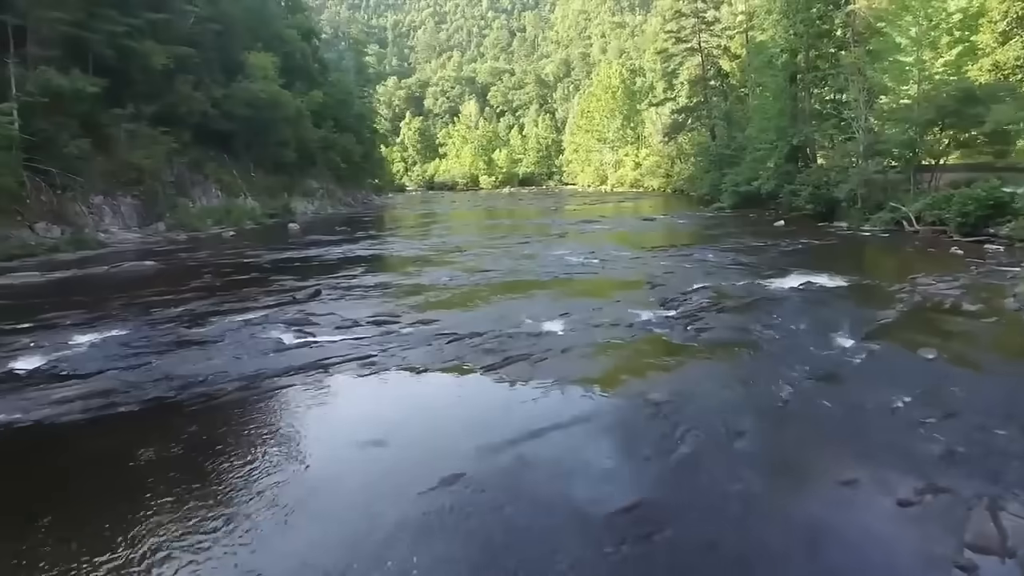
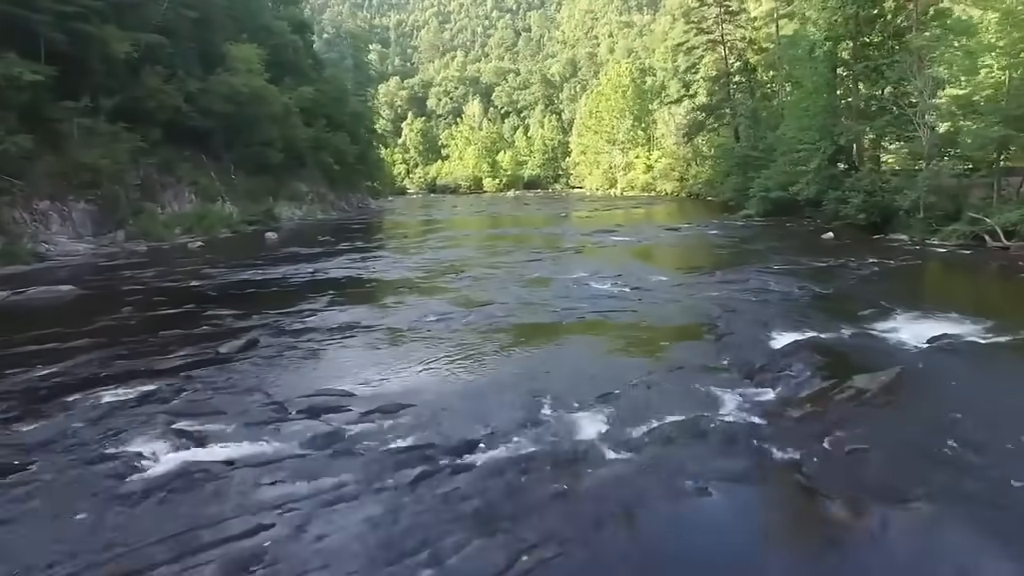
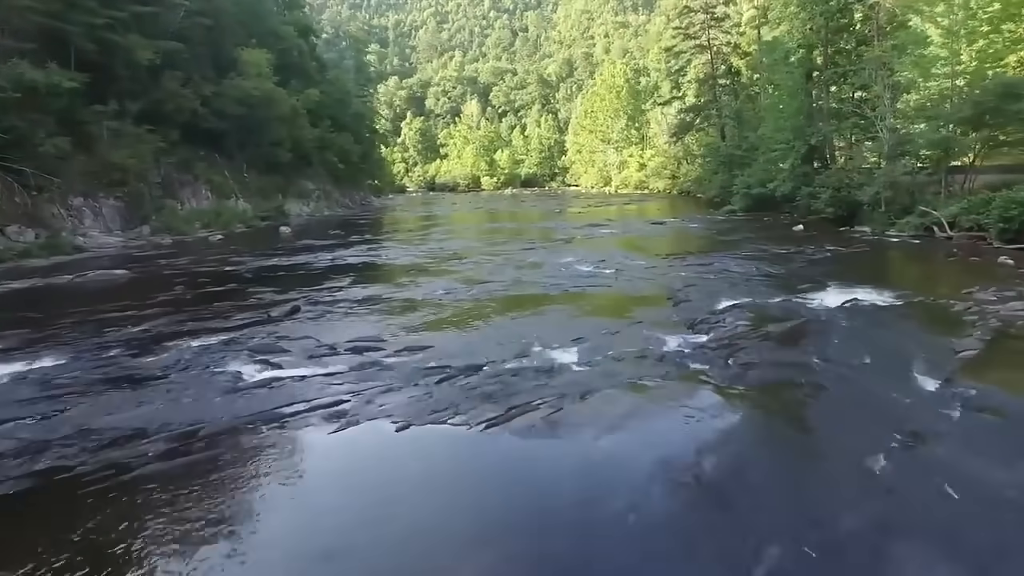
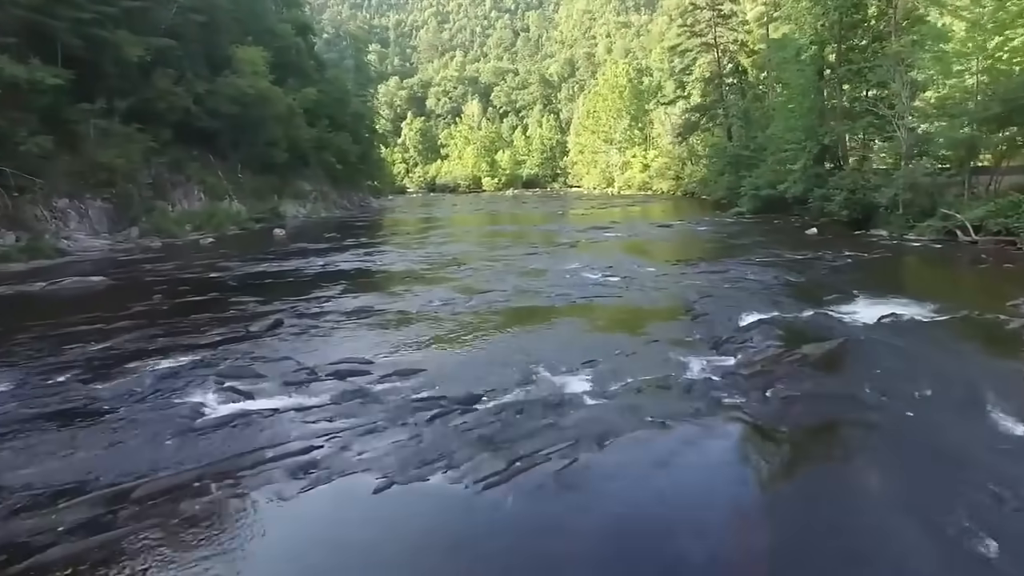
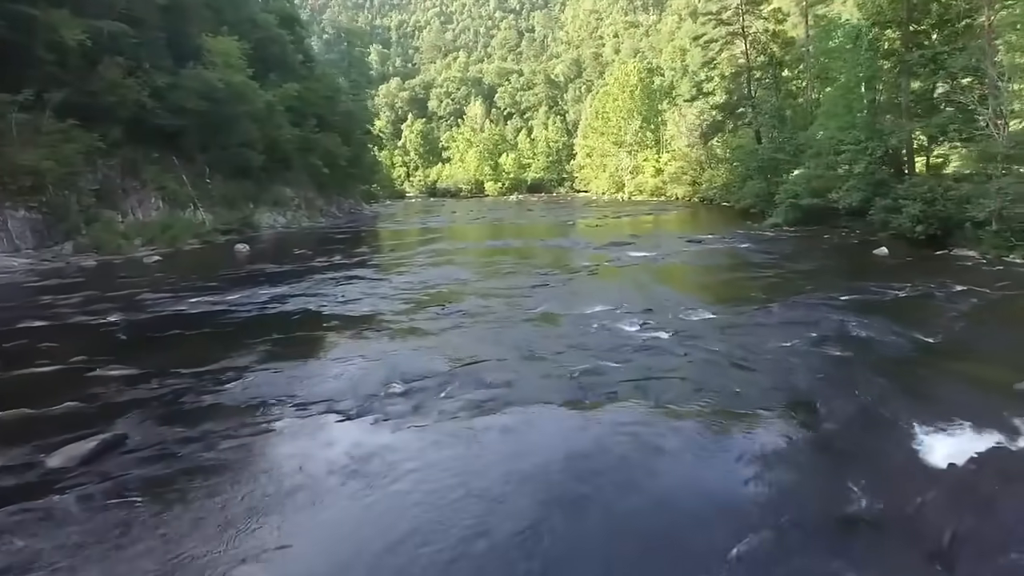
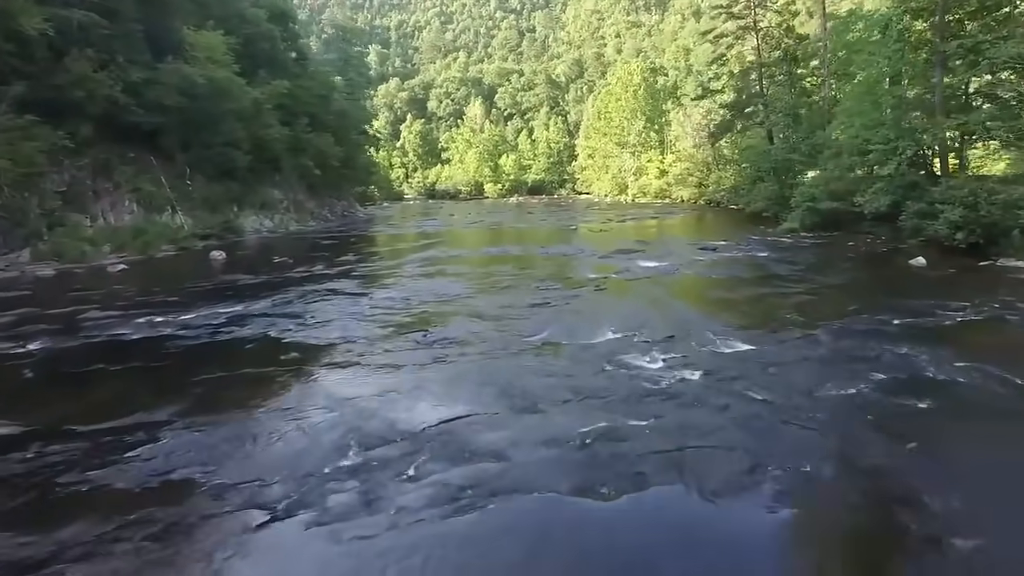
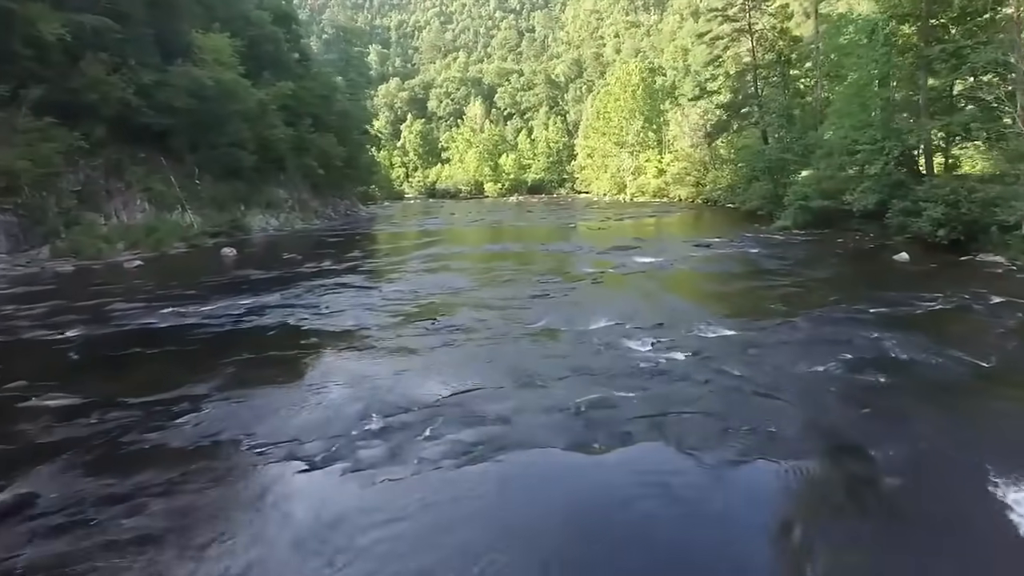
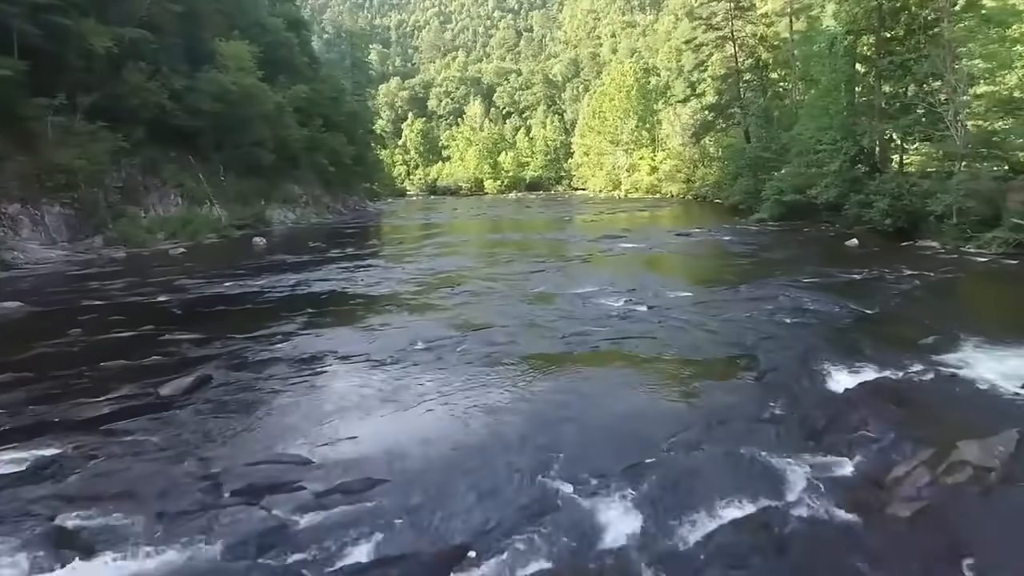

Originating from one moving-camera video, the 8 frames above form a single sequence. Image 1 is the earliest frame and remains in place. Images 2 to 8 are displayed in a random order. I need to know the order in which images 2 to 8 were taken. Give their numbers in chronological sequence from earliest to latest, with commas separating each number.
3, 4, 2, 8, 5, 7, 6
